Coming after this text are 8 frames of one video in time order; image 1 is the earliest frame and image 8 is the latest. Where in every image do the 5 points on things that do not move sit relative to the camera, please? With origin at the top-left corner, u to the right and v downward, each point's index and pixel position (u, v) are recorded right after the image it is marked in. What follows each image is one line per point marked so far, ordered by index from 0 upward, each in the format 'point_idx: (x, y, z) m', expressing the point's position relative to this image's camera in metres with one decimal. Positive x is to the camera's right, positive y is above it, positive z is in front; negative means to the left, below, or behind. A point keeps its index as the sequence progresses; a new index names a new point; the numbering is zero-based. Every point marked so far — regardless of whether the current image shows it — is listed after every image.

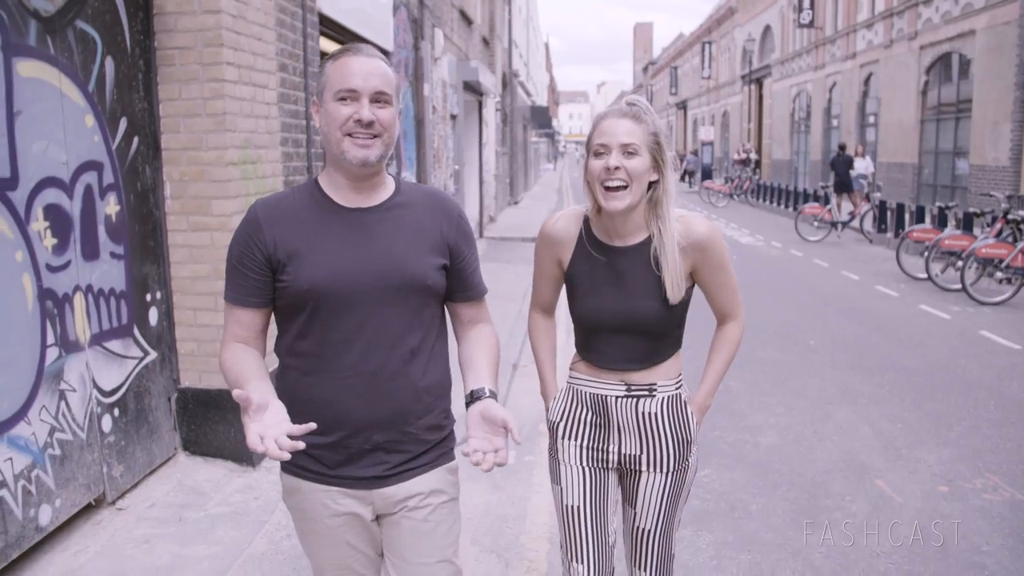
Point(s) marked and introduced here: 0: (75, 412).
0: (-1.8, -0.5, +3.7) m
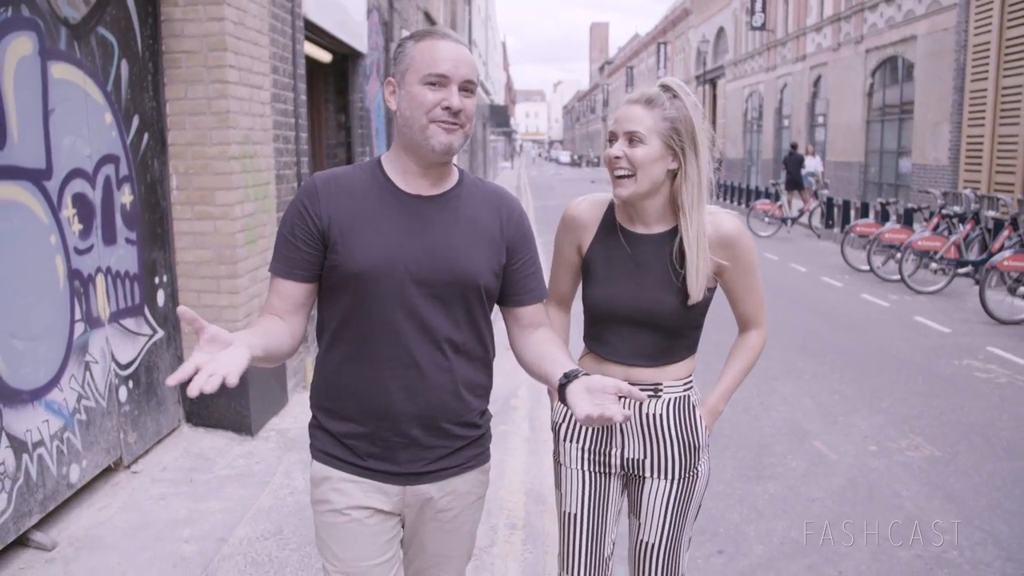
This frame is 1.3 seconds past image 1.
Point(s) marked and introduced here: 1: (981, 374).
0: (-1.9, -0.4, +4.1) m
1: (+3.6, -0.7, +6.8) m
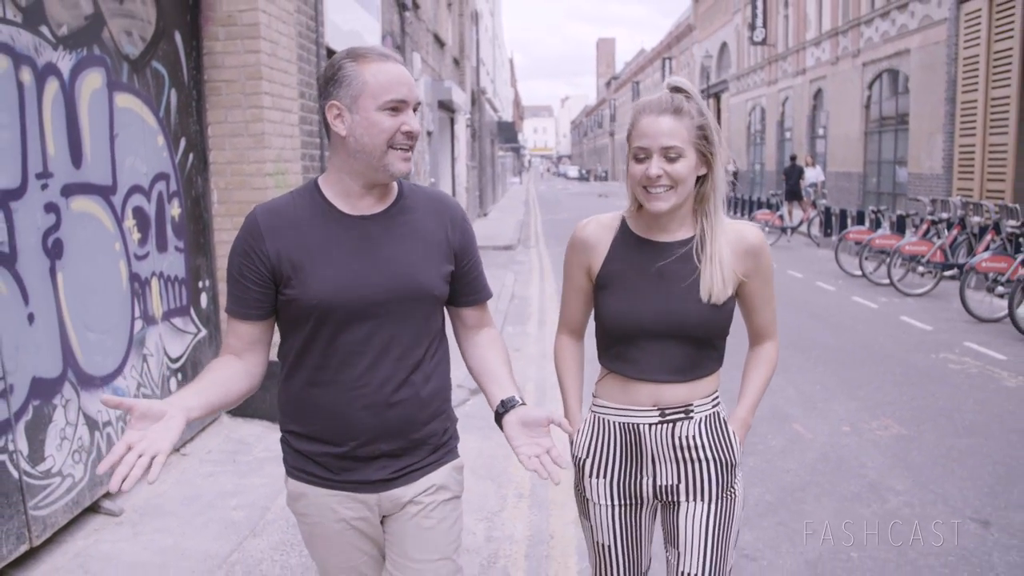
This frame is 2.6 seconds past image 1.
0: (-1.9, -0.4, +4.6) m
1: (+3.7, -0.6, +7.3) m
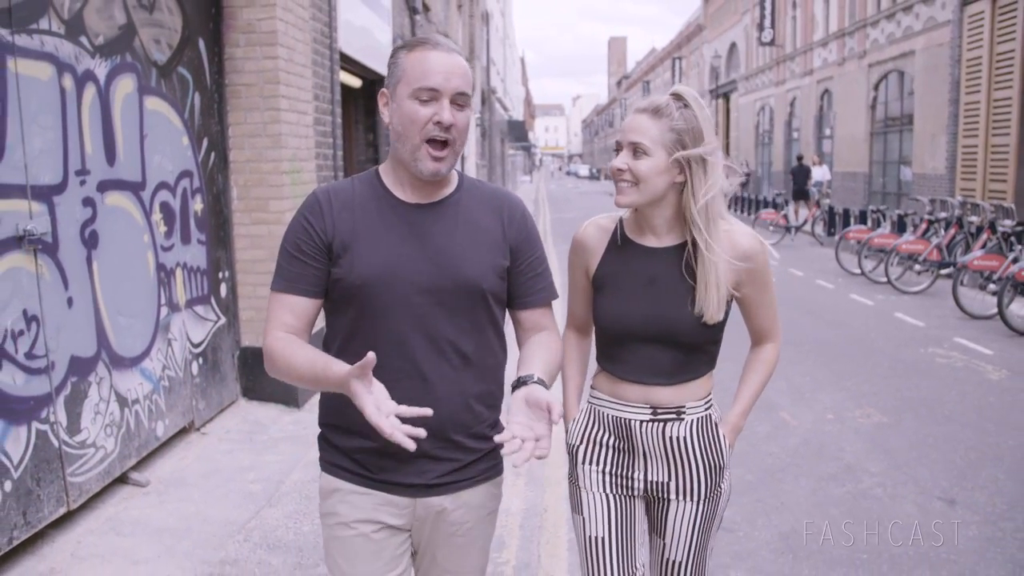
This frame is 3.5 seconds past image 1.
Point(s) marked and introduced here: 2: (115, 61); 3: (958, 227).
0: (-1.9, -0.4, +5.0) m
1: (+3.7, -0.6, +7.6) m
2: (-1.9, +1.1, +4.3) m
3: (+6.0, +0.8, +11.9) m
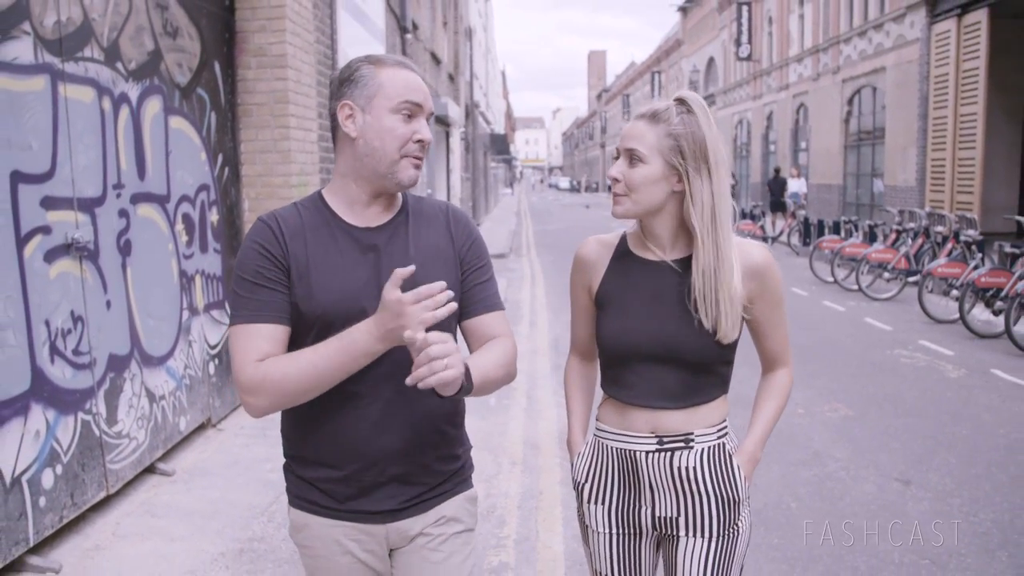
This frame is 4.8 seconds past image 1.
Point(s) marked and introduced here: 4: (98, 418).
0: (-1.9, -0.4, +5.4) m
1: (+3.6, -0.7, +8.1) m
2: (-2.0, +1.1, +4.7) m
3: (+5.9, +0.7, +12.5) m
4: (-2.0, -0.6, +4.2) m
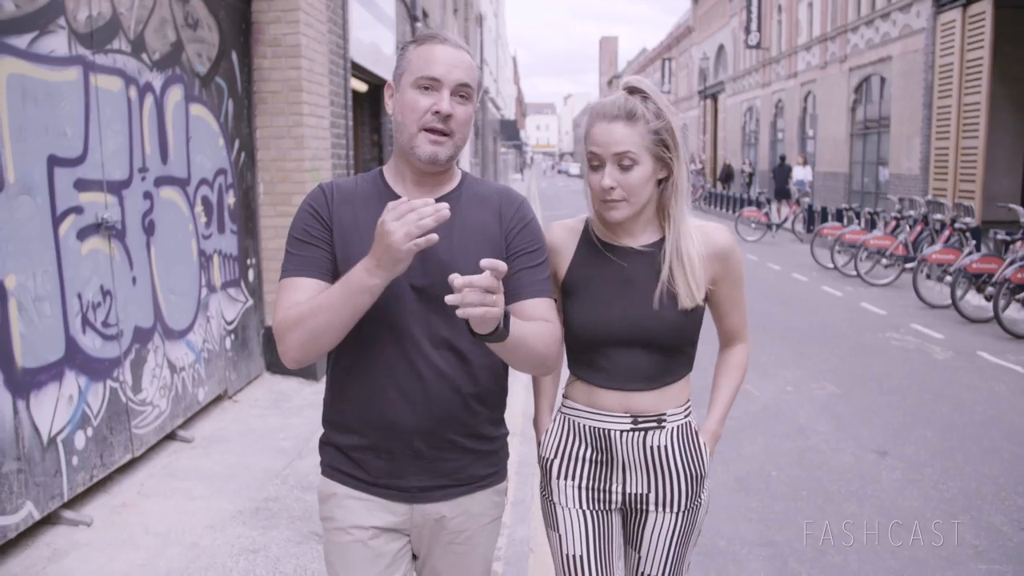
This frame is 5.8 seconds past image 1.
0: (-1.9, -0.3, +5.7) m
1: (+3.6, -0.5, +8.3) m
2: (-2.0, +1.2, +5.0) m
3: (+5.9, +0.9, +12.7) m
4: (-2.0, -0.5, +4.5) m
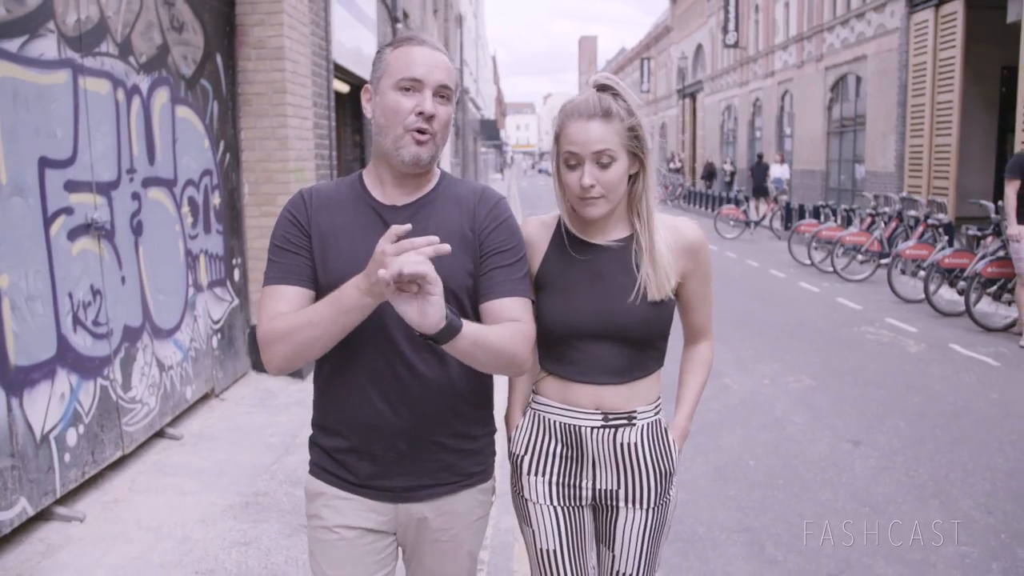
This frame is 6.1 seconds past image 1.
0: (-2.0, -0.3, +5.7) m
1: (+3.5, -0.5, +8.5) m
2: (-2.1, +1.2, +5.1) m
3: (+5.7, +1.0, +12.9) m
4: (-2.1, -0.5, +4.6) m
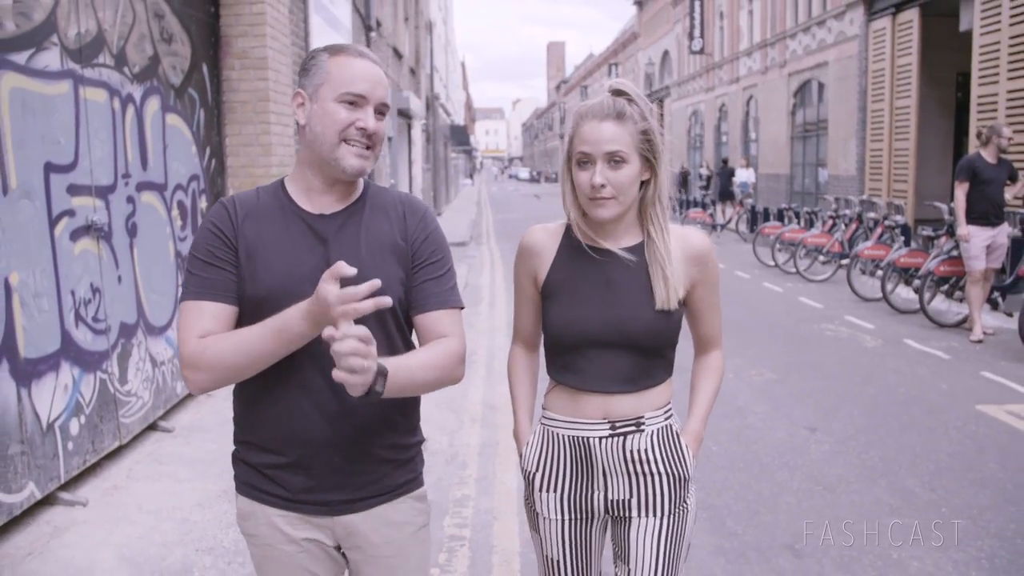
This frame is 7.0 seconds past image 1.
0: (-2.2, -0.3, +6.0) m
1: (+3.2, -0.4, +9.0) m
2: (-2.2, +1.2, +5.3) m
3: (+5.3, +1.0, +13.4) m
4: (-2.2, -0.5, +4.8) m
